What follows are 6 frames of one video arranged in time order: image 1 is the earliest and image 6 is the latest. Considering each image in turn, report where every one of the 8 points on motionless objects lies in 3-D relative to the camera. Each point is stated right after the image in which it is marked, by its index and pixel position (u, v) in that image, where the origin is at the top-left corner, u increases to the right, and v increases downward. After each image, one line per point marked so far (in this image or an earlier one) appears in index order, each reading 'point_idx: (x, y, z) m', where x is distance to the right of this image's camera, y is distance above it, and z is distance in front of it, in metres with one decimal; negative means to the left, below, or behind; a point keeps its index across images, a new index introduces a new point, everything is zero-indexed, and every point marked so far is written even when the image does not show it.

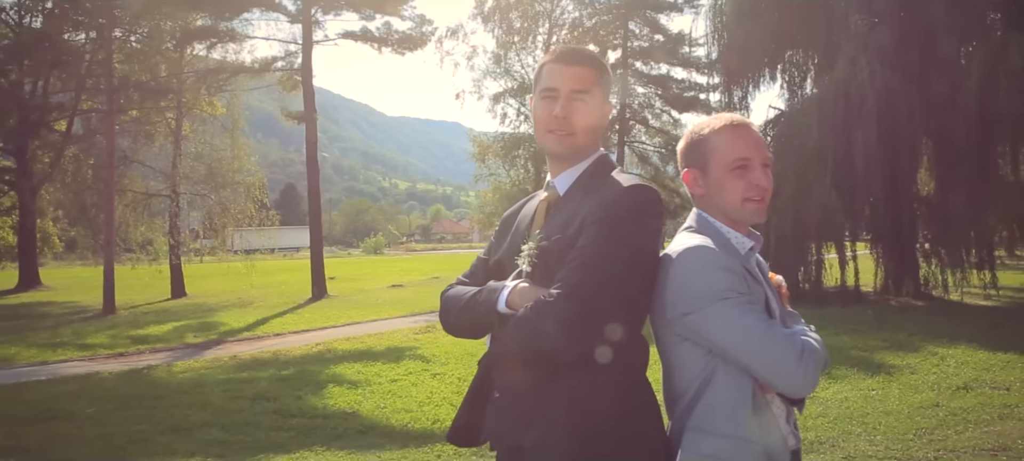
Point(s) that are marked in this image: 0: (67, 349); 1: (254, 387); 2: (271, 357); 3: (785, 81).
0: (-8.1, -2.1, +14.5) m
1: (-3.1, -1.9, +9.8) m
2: (-4.0, -2.1, +13.2) m
3: (+6.5, +3.5, +18.9) m
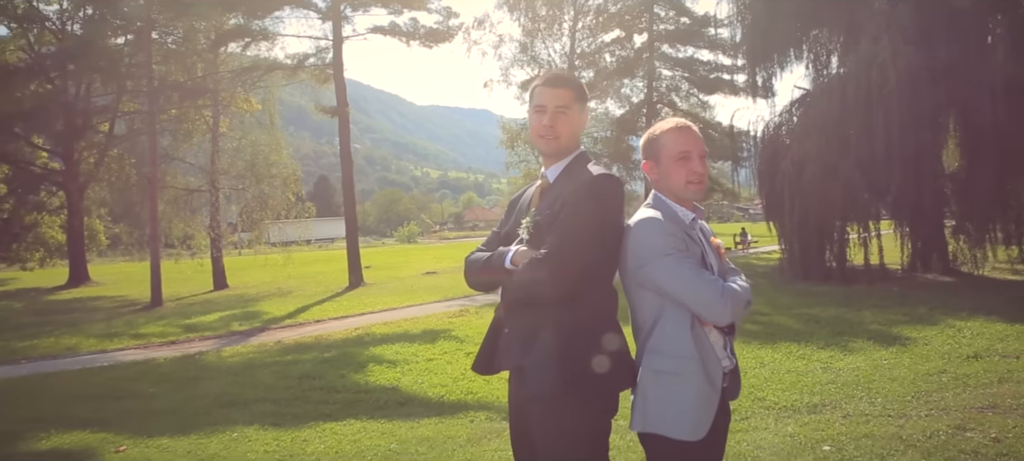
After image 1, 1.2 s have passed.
0: (-7.5, -2.1, +15.4) m
1: (-2.8, -1.8, +10.5) m
2: (-3.5, -1.9, +14.0) m
3: (+7.1, +4.0, +19.1) m
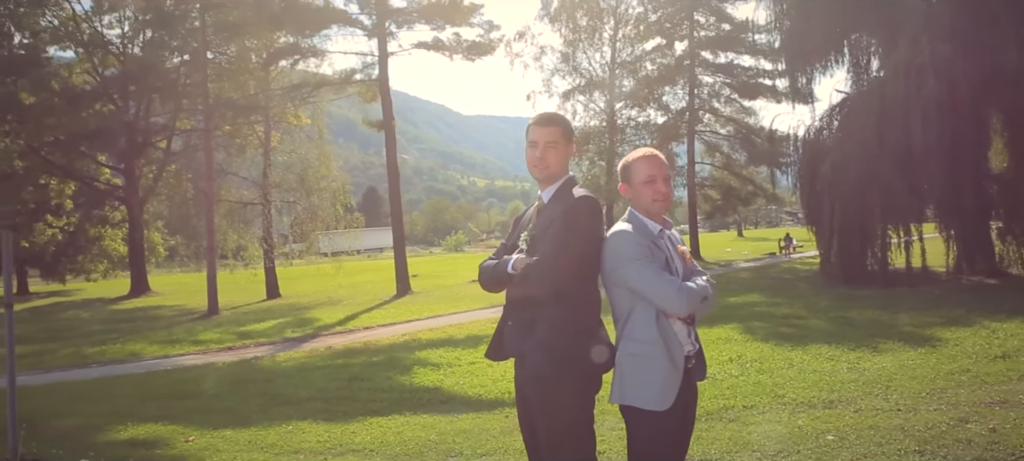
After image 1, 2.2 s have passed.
0: (-6.7, -2.3, +16.2) m
1: (-2.2, -1.9, +11.1) m
2: (-2.7, -2.1, +14.6) m
3: (+8.0, +3.9, +19.2) m
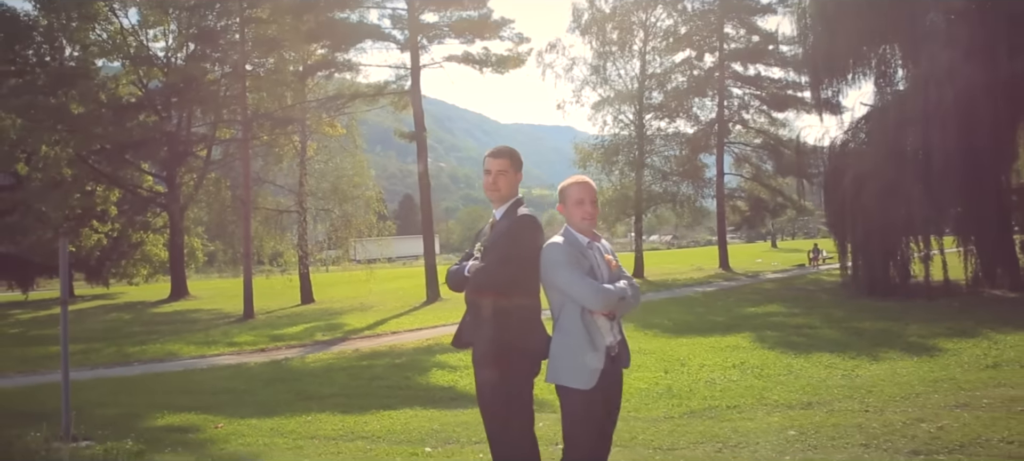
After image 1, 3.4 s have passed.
0: (-6.3, -2.5, +17.1) m
1: (-2.1, -2.1, +11.8) m
2: (-2.4, -2.3, +15.3) m
3: (+8.6, +3.6, +19.4) m
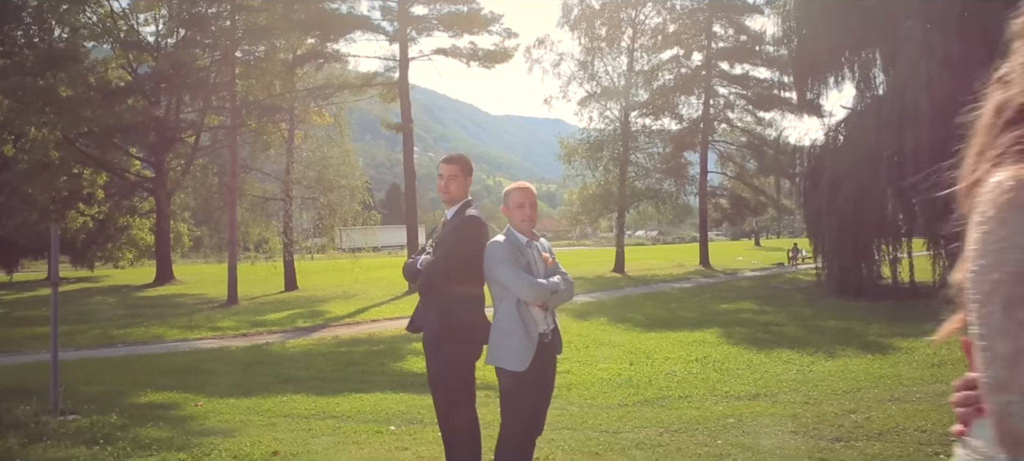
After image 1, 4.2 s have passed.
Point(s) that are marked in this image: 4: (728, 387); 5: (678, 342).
0: (-6.8, -2.2, +17.4) m
1: (-2.5, -1.9, +12.2) m
2: (-2.9, -2.1, +15.7) m
3: (+8.2, +3.6, +19.9) m
4: (+2.3, -1.6, +8.4) m
5: (+2.8, -1.9, +13.6) m
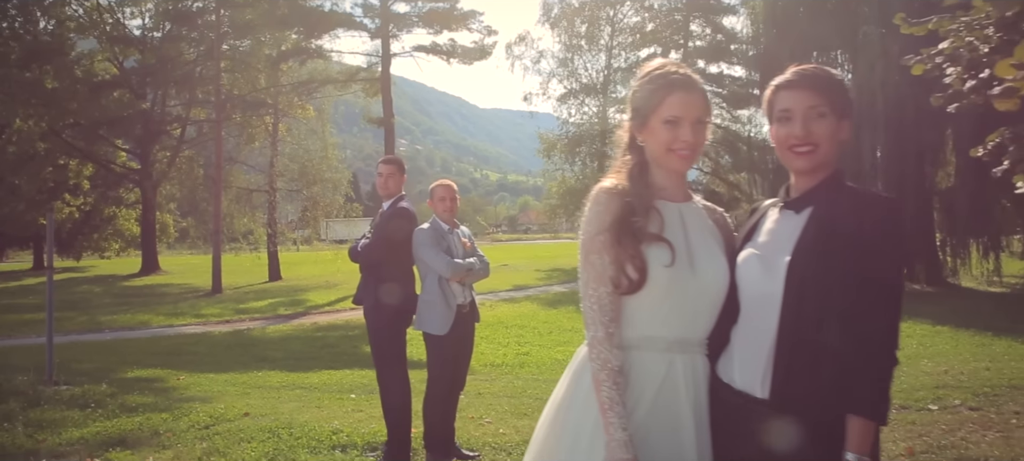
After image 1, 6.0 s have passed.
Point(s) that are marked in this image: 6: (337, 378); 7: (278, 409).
0: (-7.4, -1.9, +18.1) m
1: (-3.0, -1.8, +12.9) m
2: (-3.5, -1.9, +16.5) m
3: (+7.6, +3.8, +20.8) m
4: (+1.8, -1.6, +9.2) m
5: (+2.3, -1.8, +14.4) m
6: (-1.7, -1.5, +8.0) m
7: (-1.8, -1.4, +6.2) m
